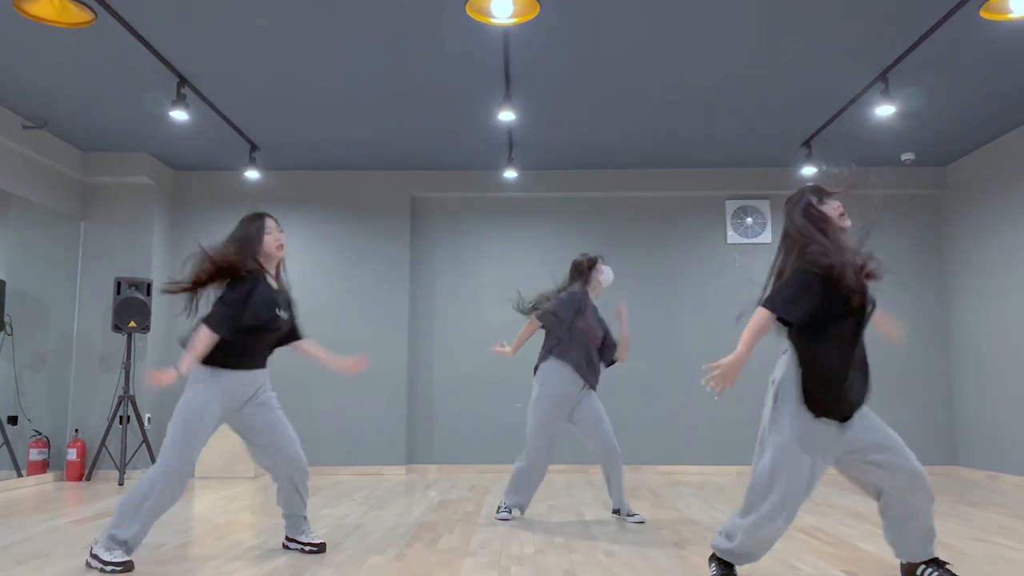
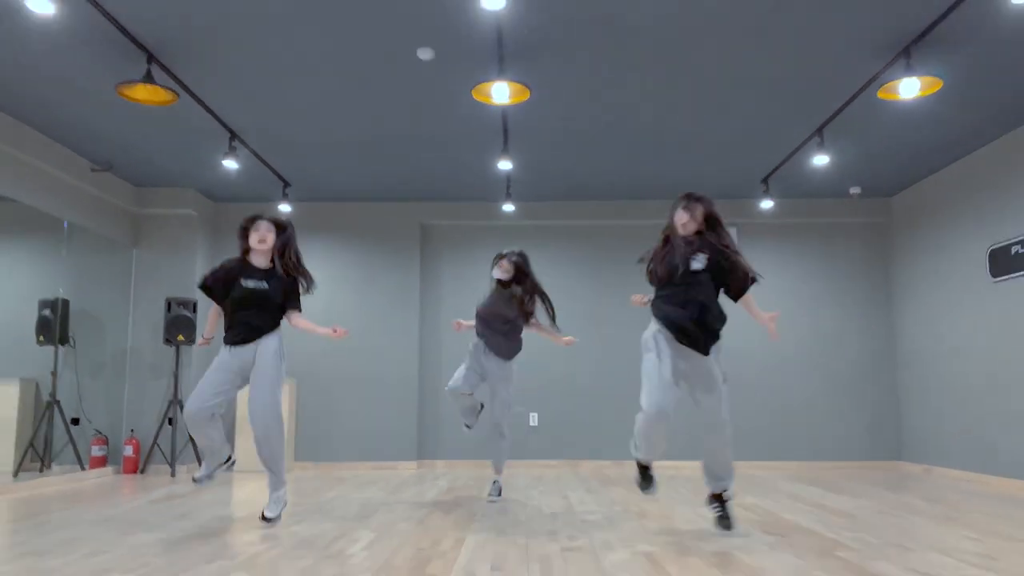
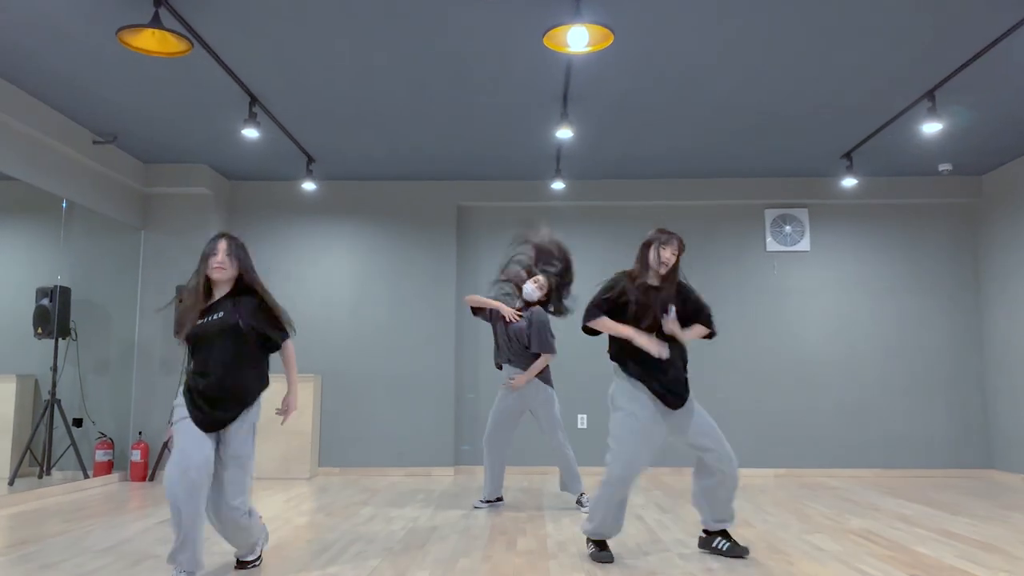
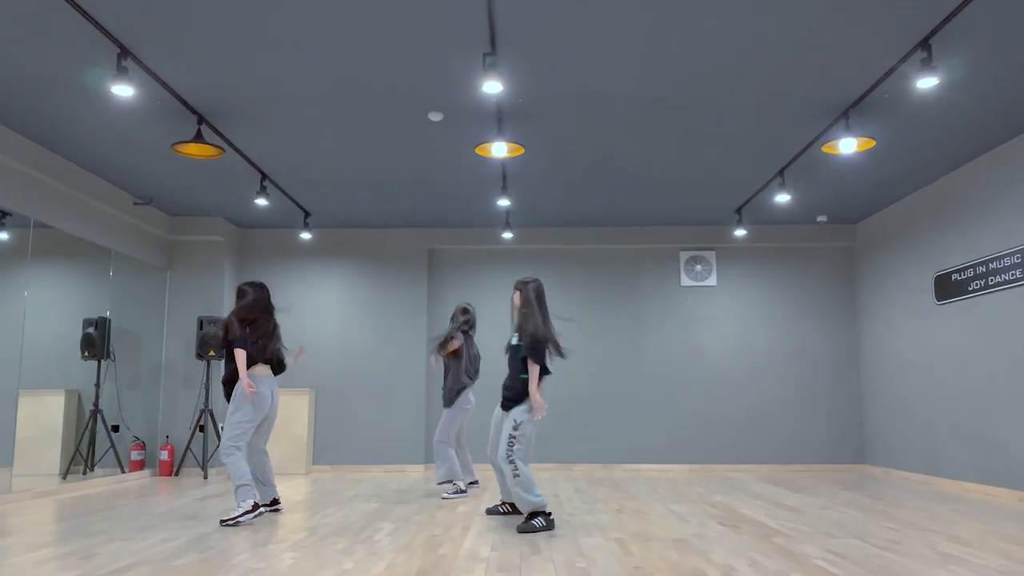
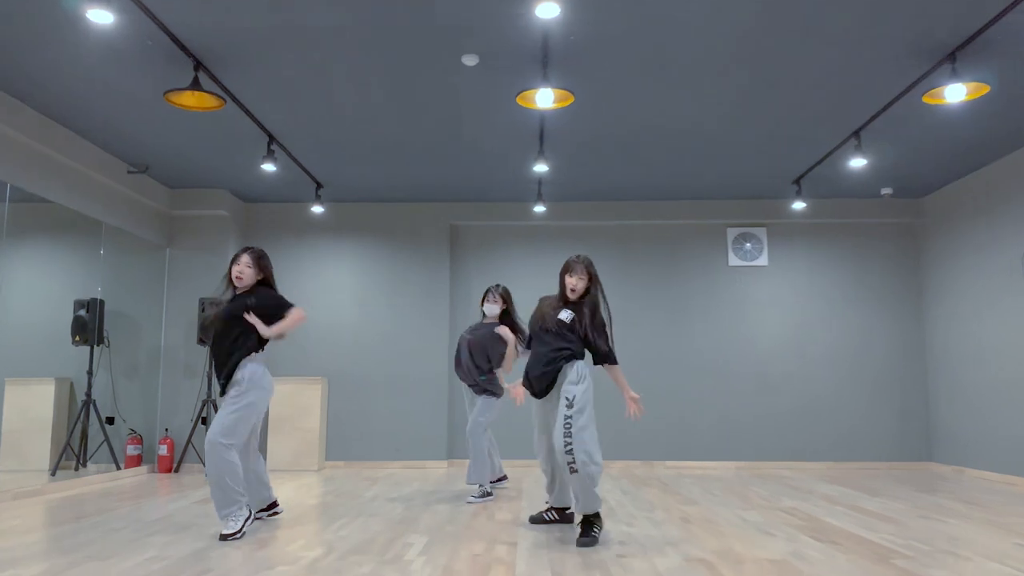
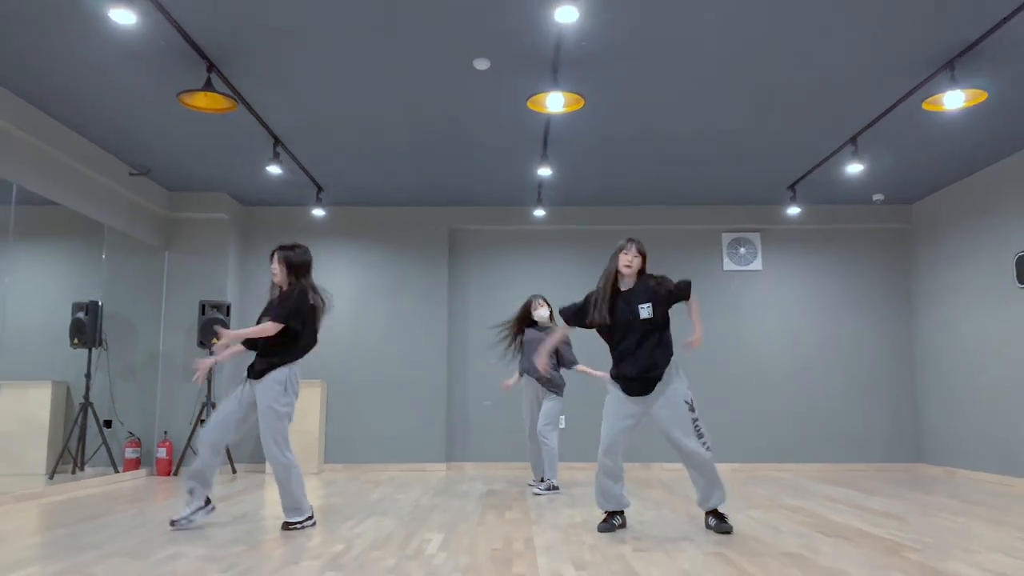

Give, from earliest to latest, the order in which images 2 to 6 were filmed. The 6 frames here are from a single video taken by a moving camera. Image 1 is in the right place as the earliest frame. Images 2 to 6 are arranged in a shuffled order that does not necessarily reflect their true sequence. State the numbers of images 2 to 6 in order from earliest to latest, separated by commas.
2, 4, 5, 3, 6
